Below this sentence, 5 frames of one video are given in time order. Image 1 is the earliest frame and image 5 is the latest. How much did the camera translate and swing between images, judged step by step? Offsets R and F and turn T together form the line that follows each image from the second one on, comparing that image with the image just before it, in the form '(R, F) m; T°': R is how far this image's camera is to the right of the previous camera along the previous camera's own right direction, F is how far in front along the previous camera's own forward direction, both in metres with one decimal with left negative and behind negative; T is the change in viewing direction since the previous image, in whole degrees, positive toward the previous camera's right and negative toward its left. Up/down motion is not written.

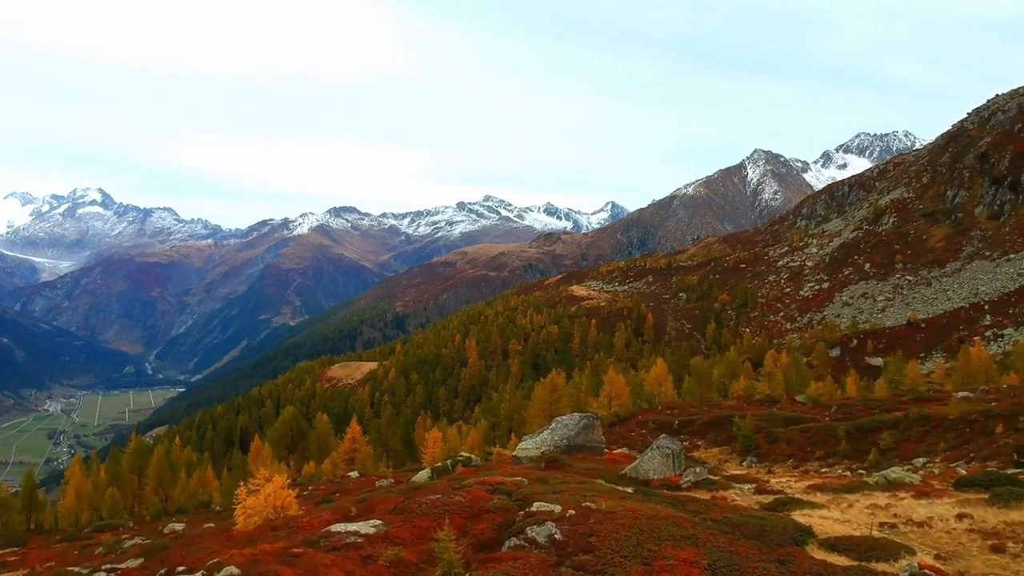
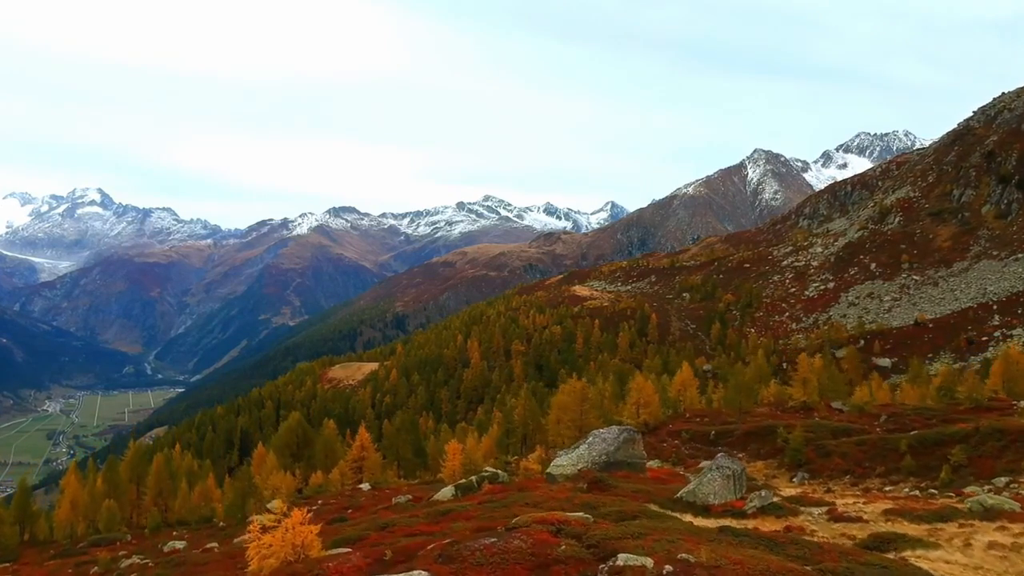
(-1.0, +1.8) m; 0°
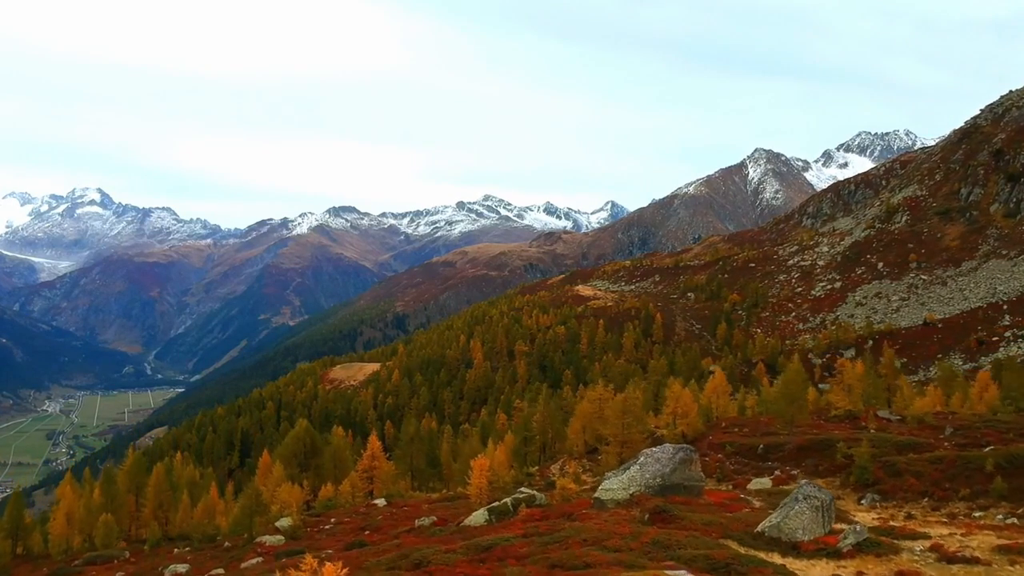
(-1.2, +2.1) m; 0°
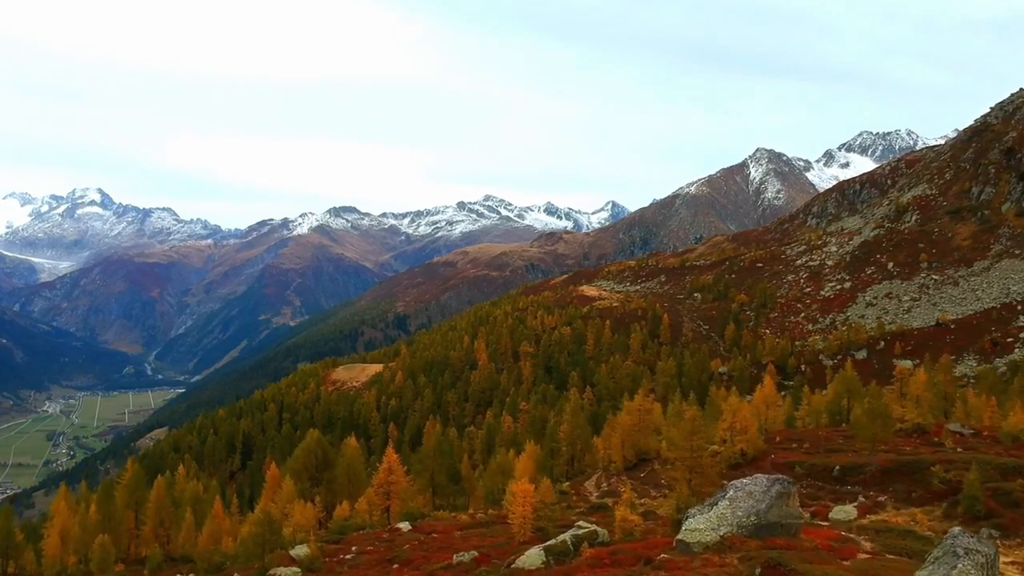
(-1.5, +2.6) m; 0°
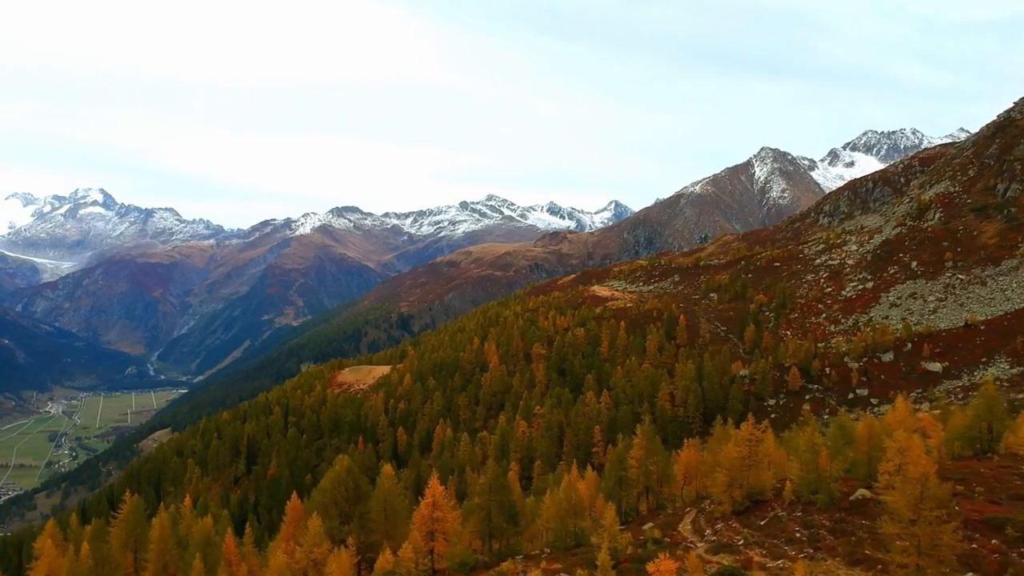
(-3.1, +5.4) m; 0°
